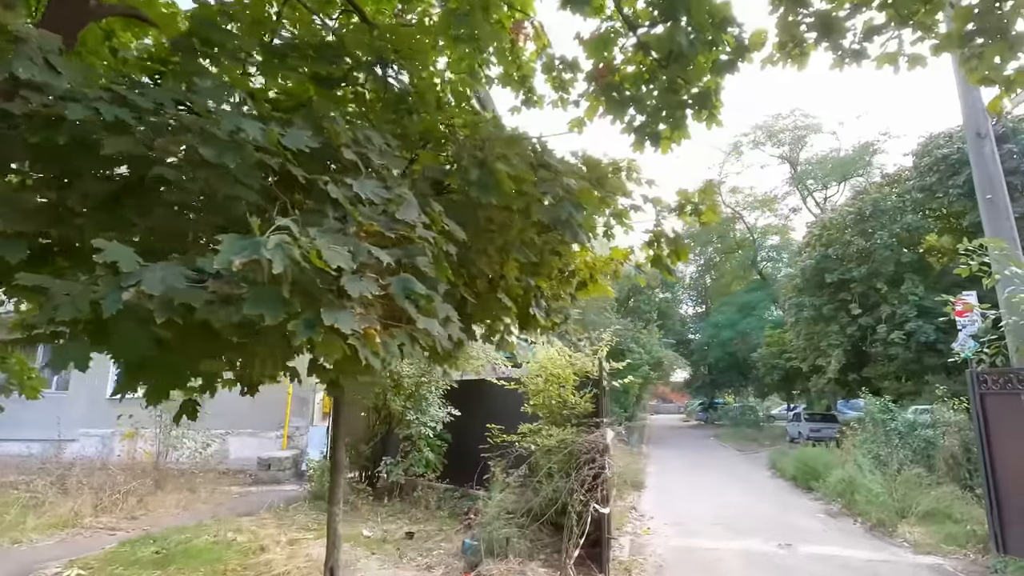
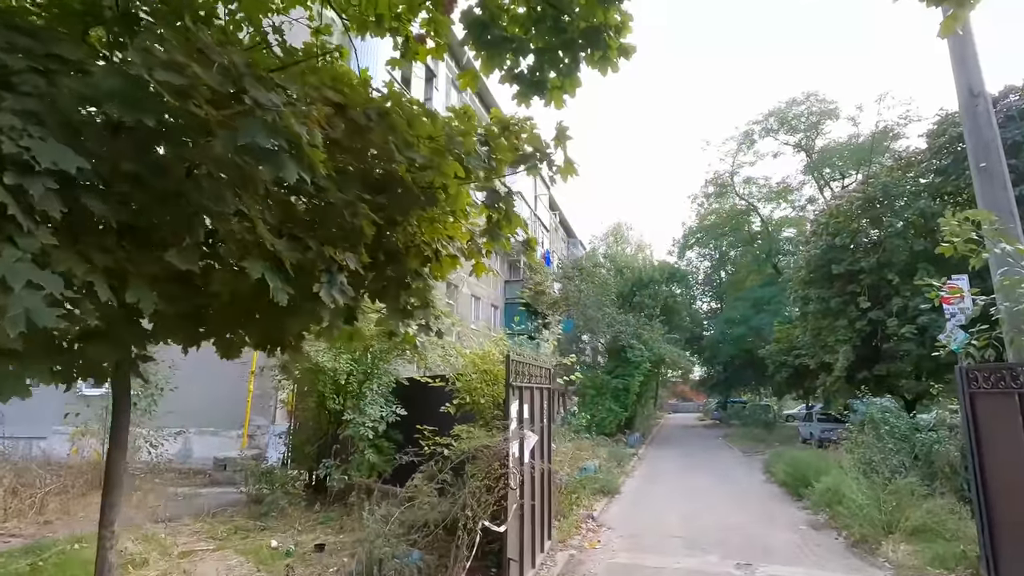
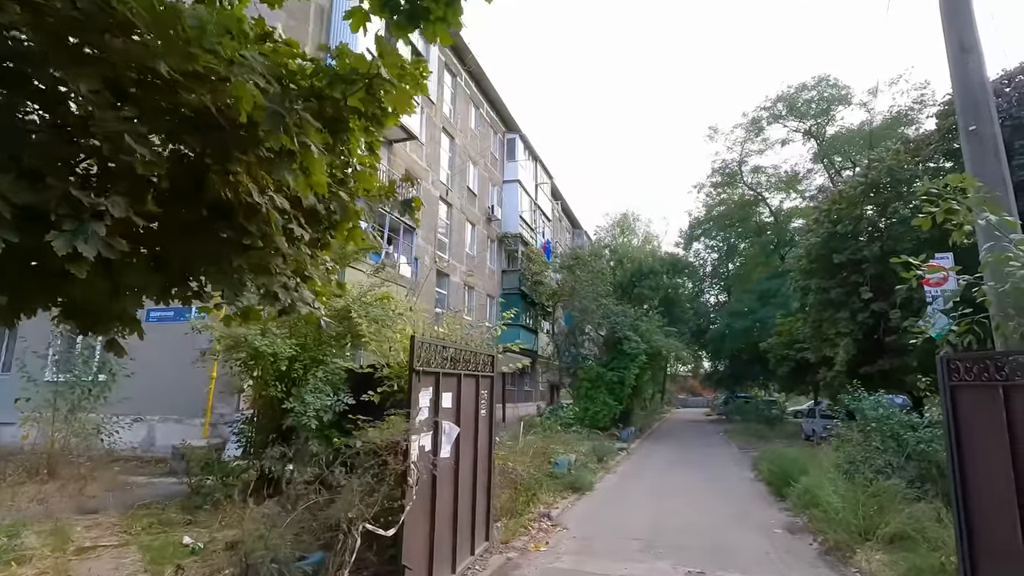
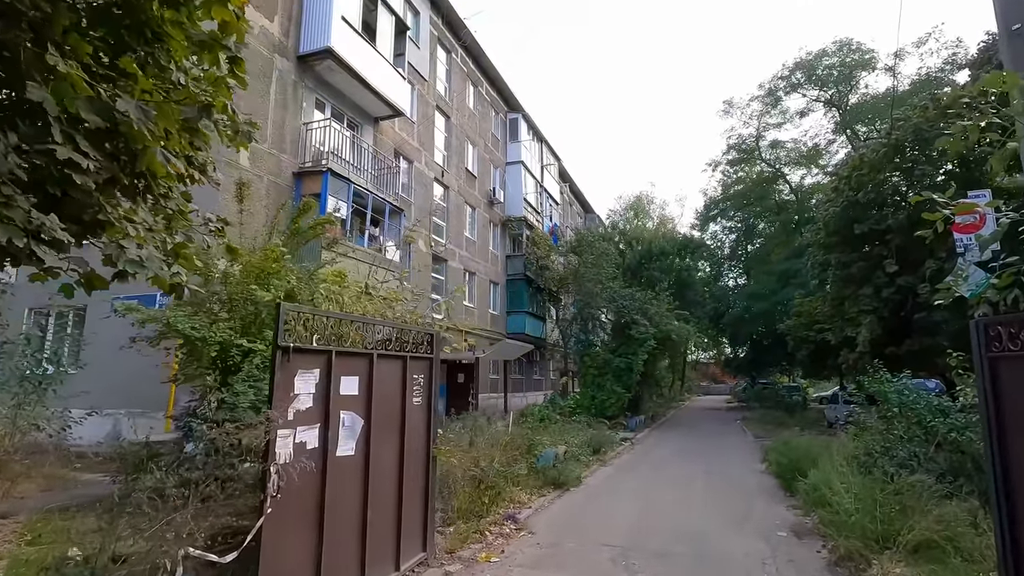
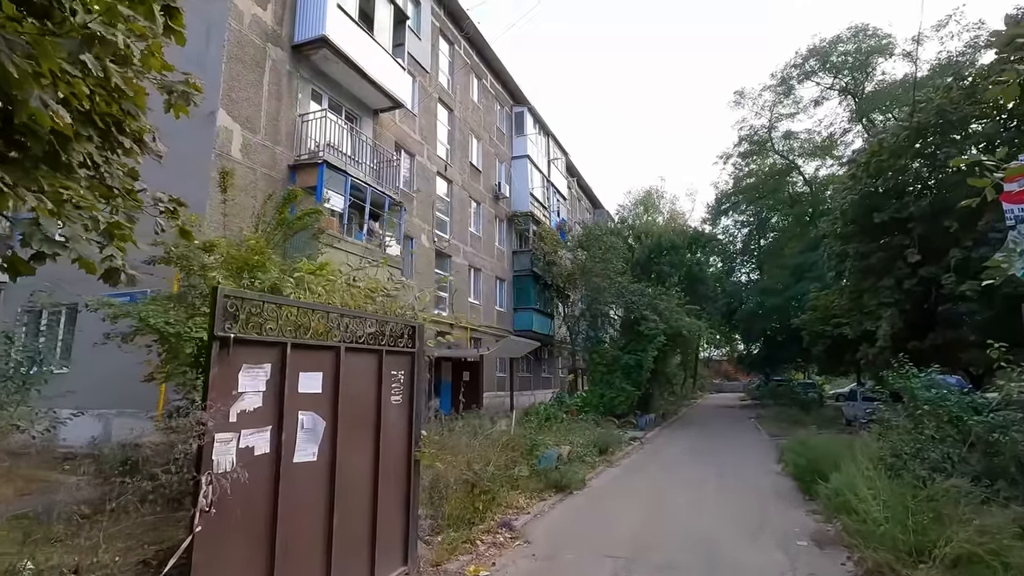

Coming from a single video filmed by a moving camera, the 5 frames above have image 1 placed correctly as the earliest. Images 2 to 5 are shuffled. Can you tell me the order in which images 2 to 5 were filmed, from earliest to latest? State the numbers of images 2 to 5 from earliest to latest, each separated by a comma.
2, 3, 4, 5
